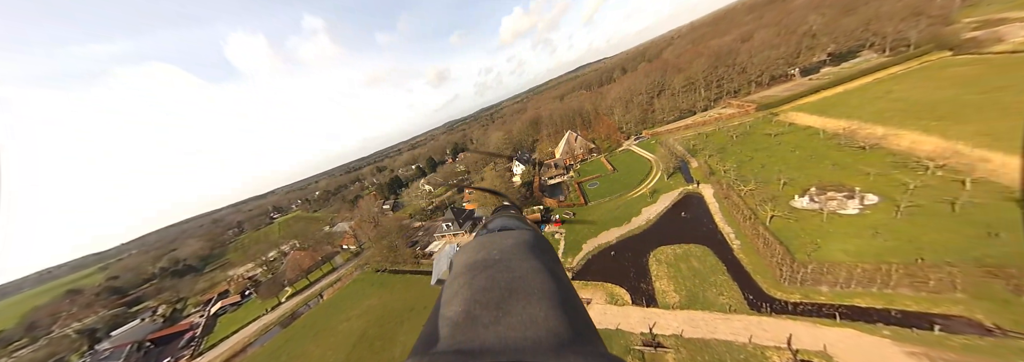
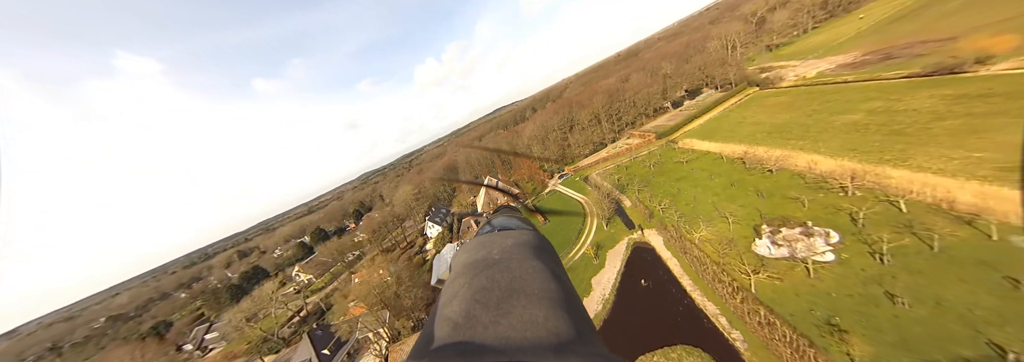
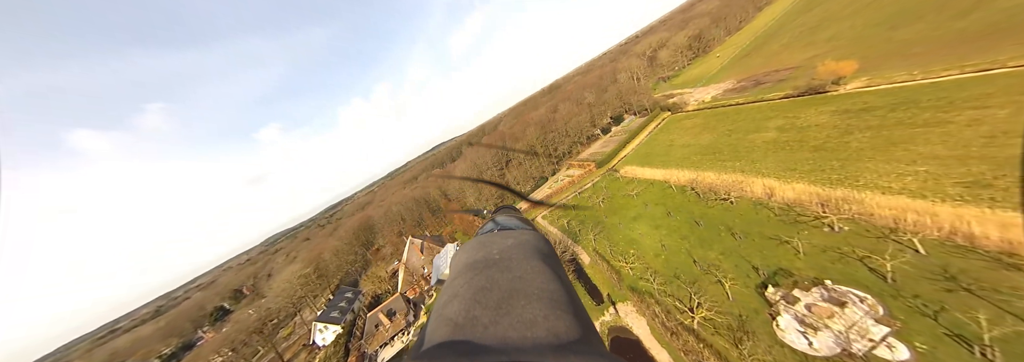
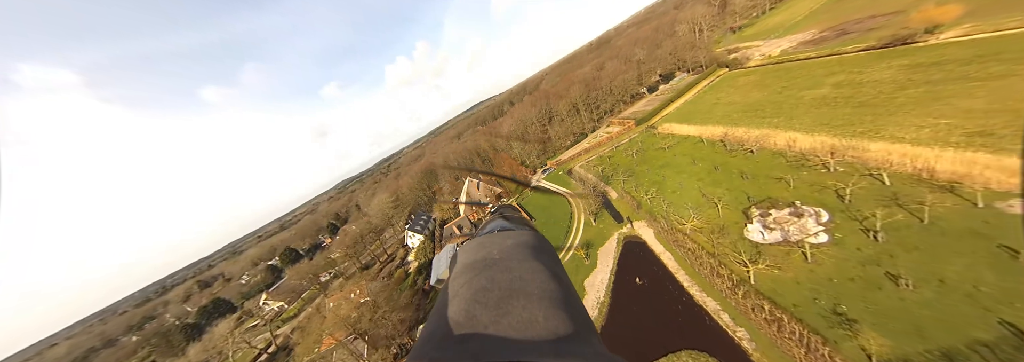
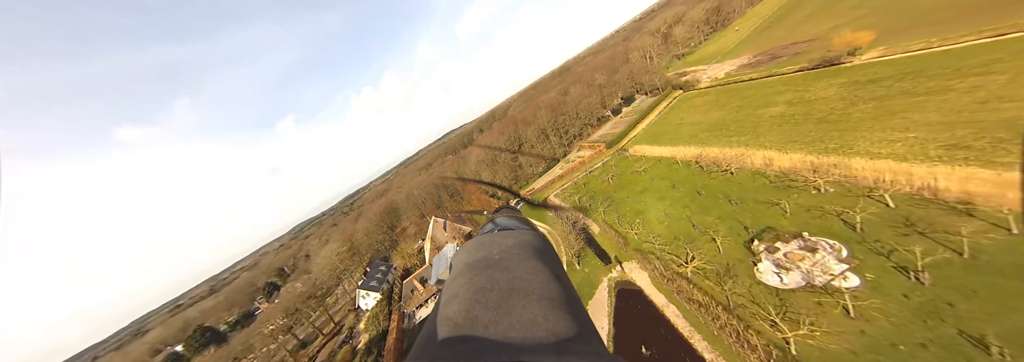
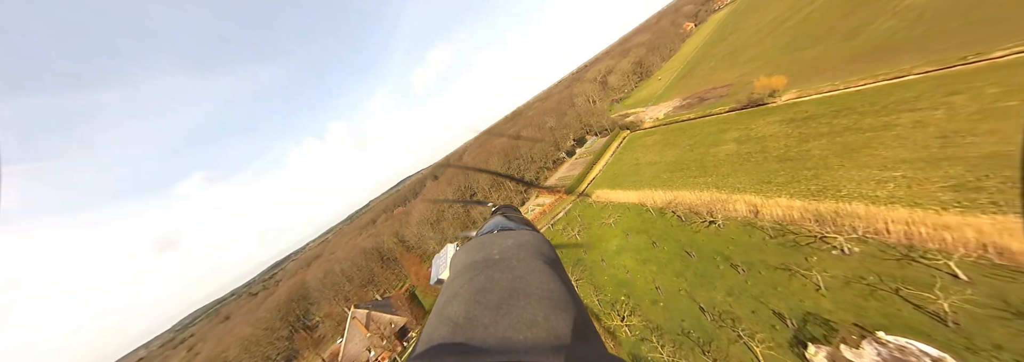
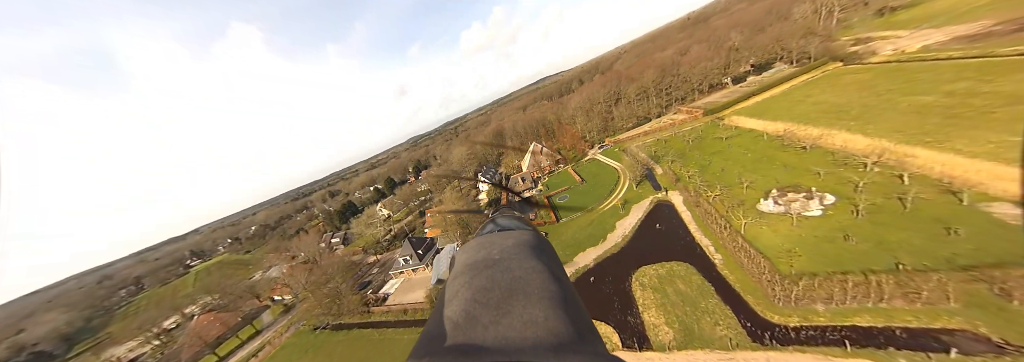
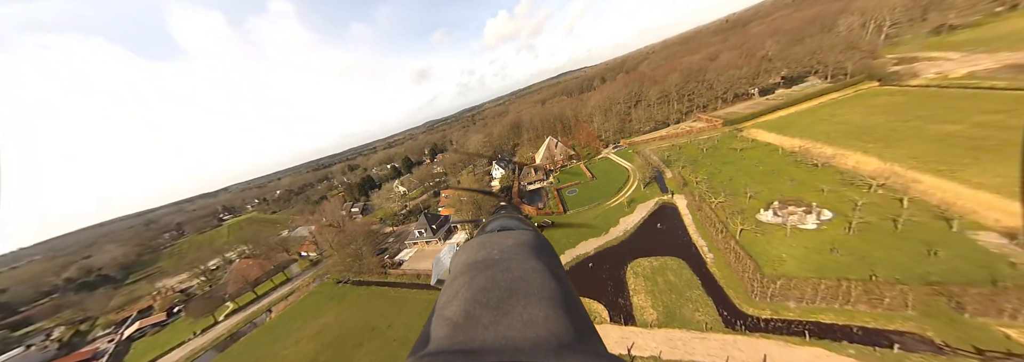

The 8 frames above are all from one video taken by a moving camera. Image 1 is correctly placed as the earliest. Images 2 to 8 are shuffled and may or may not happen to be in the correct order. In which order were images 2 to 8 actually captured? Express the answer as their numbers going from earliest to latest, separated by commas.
8, 7, 2, 4, 5, 3, 6
